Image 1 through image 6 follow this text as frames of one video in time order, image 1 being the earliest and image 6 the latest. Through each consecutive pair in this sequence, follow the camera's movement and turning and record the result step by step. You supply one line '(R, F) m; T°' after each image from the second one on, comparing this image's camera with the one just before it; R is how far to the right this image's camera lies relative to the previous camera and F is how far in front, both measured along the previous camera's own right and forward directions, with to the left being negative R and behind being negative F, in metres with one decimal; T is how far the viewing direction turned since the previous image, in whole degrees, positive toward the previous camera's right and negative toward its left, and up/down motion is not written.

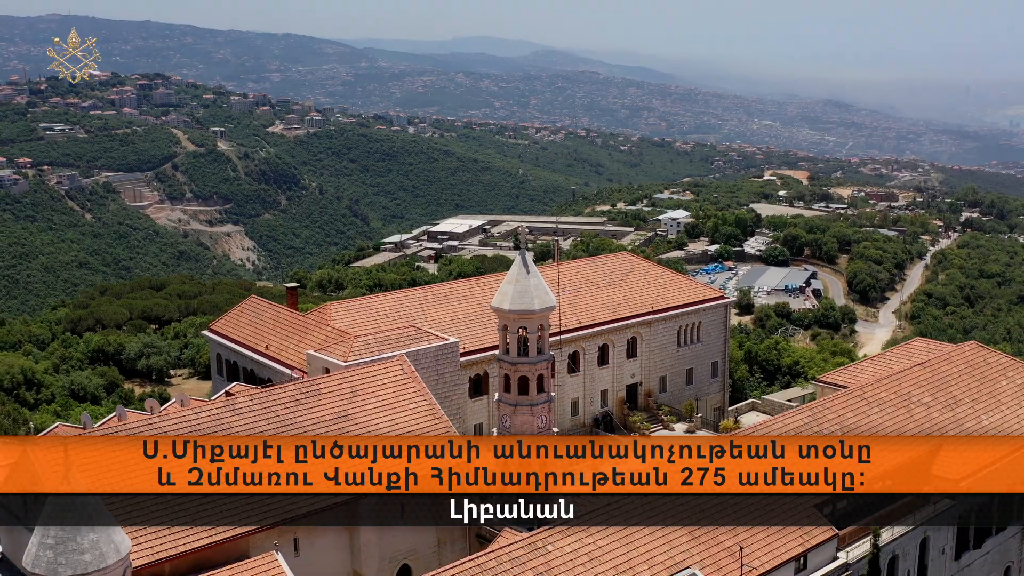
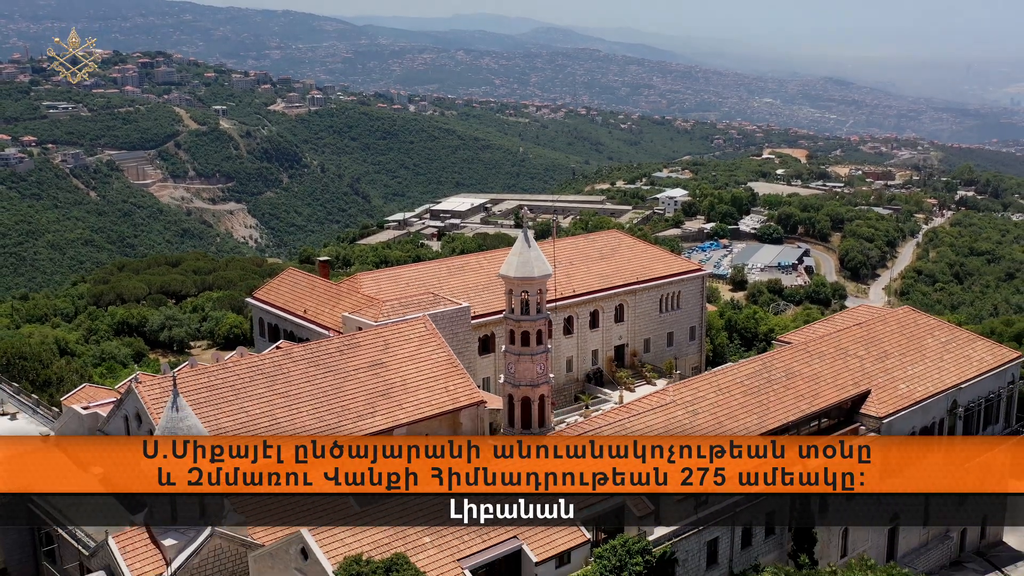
(-0.1, -3.4) m; 0°
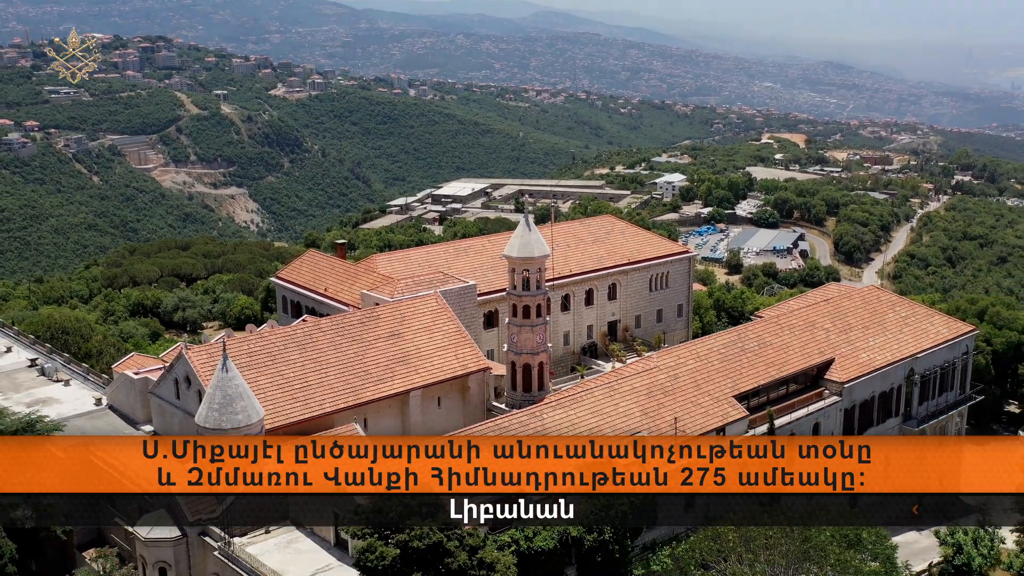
(-0.1, -2.3) m; 0°
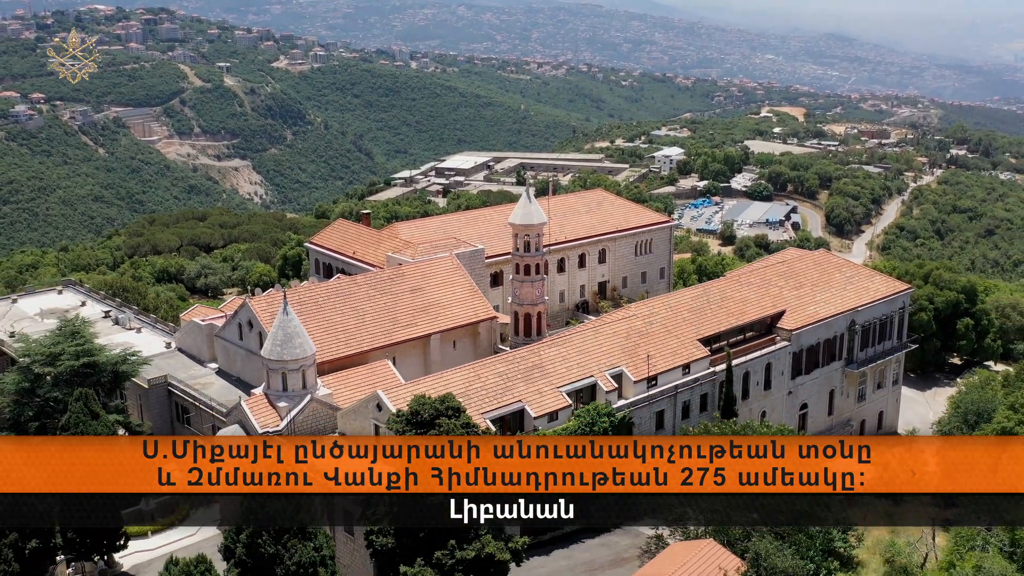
(-0.1, -4.2) m; 0°
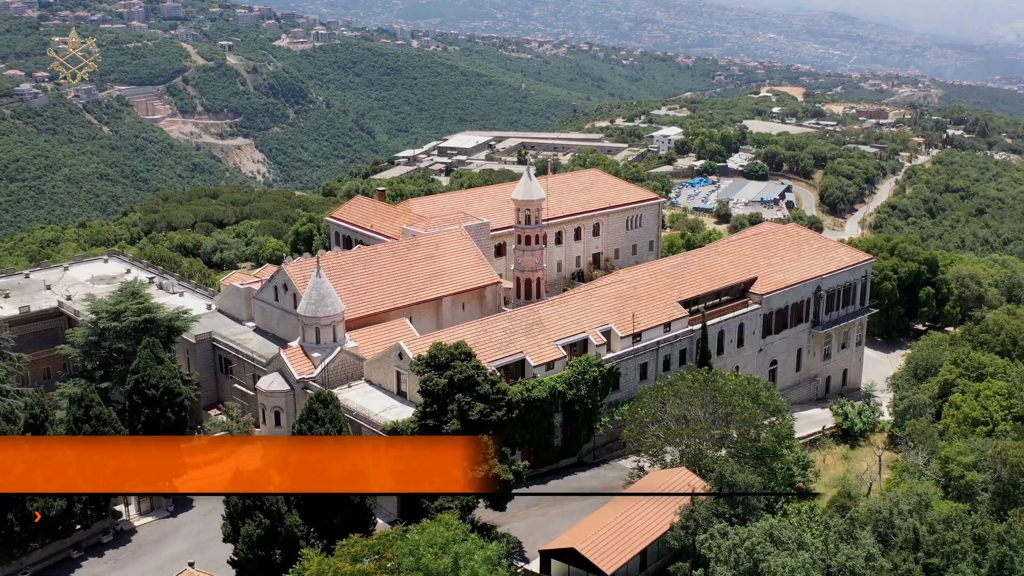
(-0.1, -3.3) m; 0°
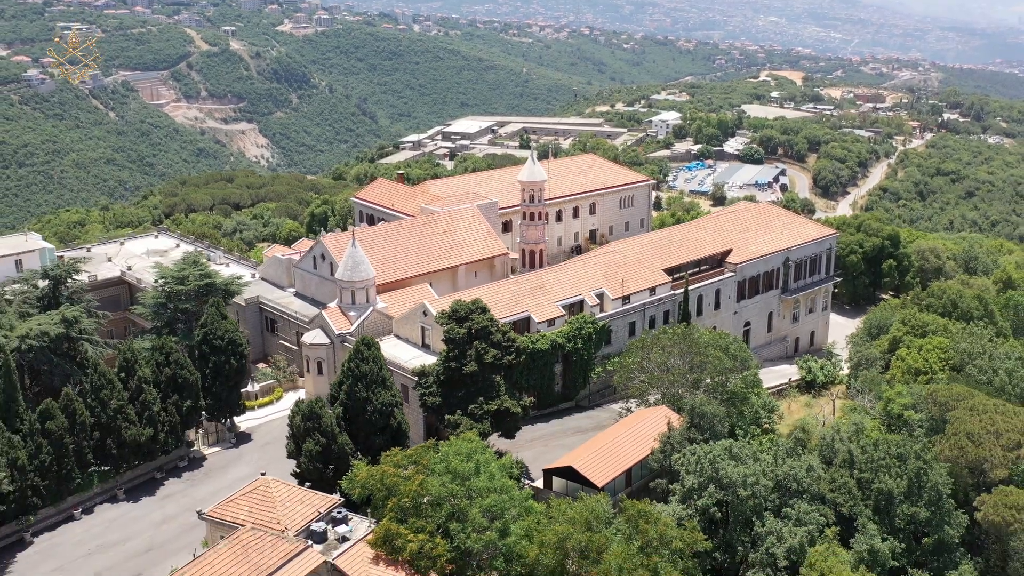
(-0.2, -4.3) m; 0°
